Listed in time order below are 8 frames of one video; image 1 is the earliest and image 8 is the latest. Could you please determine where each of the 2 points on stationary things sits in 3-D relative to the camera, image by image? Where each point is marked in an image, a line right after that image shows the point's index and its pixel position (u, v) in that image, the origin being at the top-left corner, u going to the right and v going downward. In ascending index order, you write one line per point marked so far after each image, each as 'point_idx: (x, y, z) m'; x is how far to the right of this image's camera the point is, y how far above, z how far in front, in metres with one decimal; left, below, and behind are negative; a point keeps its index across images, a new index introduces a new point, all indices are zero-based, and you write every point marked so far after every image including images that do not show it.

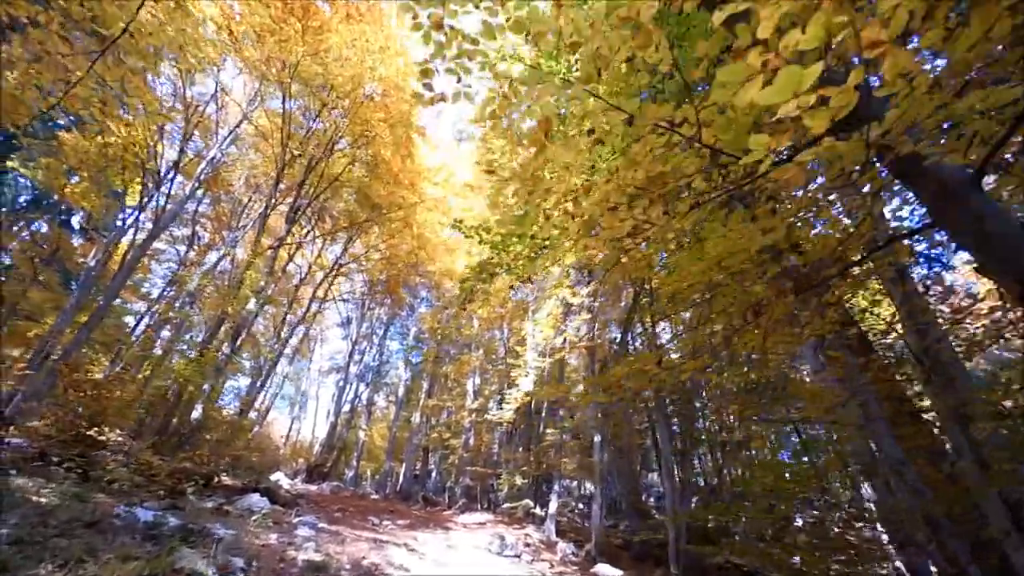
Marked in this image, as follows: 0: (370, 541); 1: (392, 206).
0: (-2.6, -4.6, +8.0) m
1: (-2.9, +2.1, +10.6) m
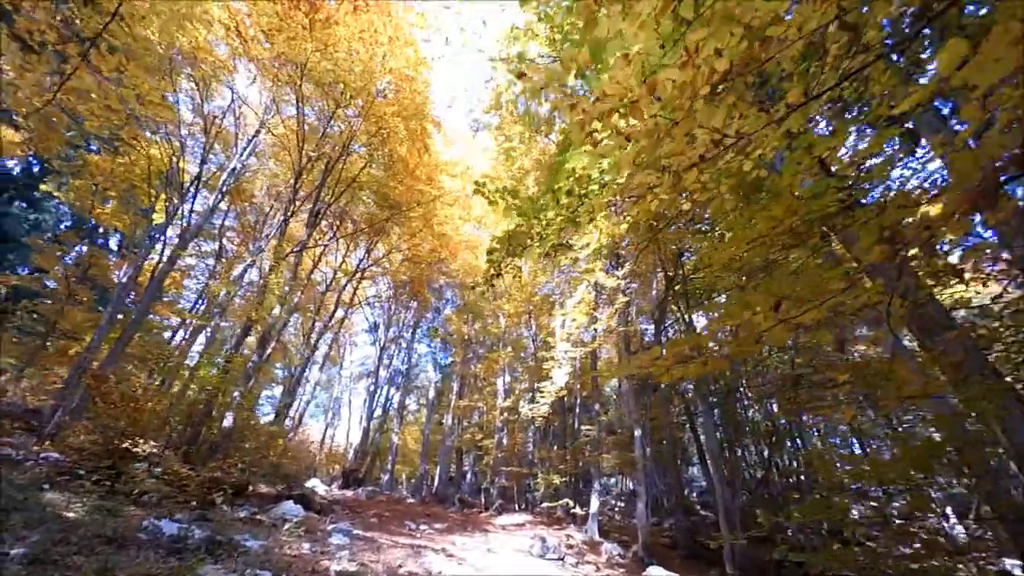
0: (-1.9, -4.6, +7.8) m
1: (-2.4, +2.1, +10.4) m
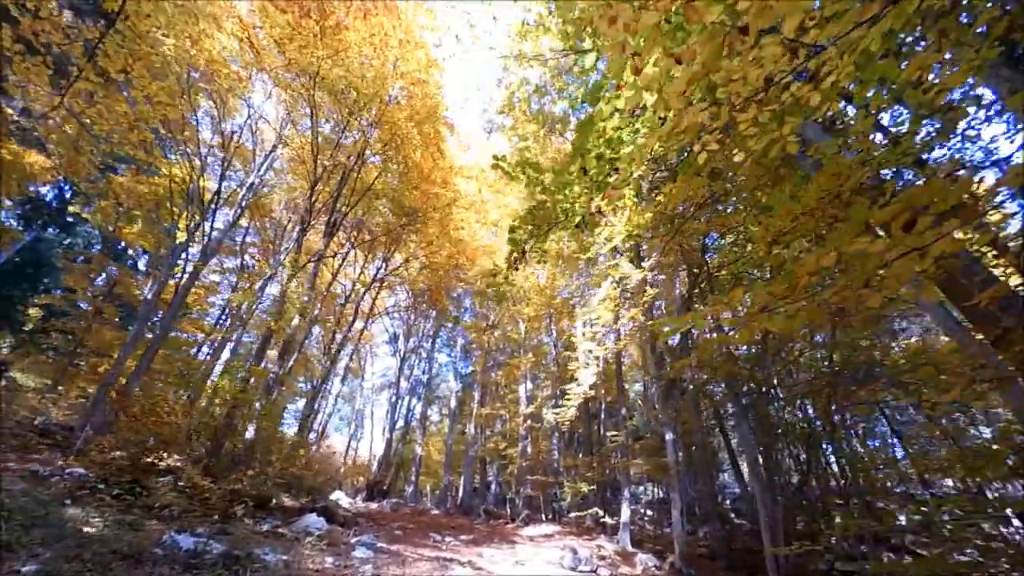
0: (-1.4, -4.7, +7.6) m
1: (-2.0, +1.9, +10.4) m
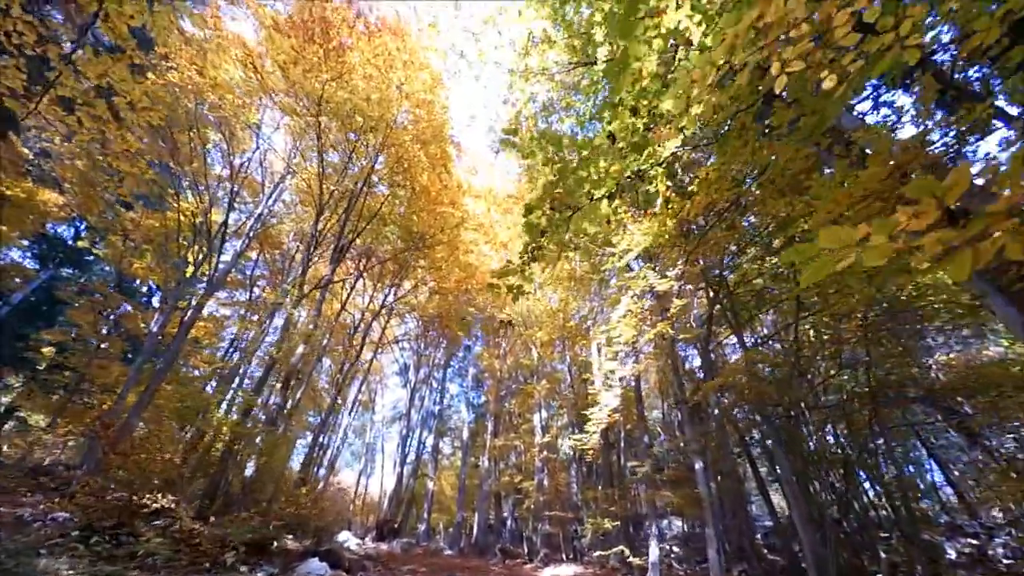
0: (-1.1, -5.1, +7.0) m
1: (-1.8, +1.3, +10.2) m
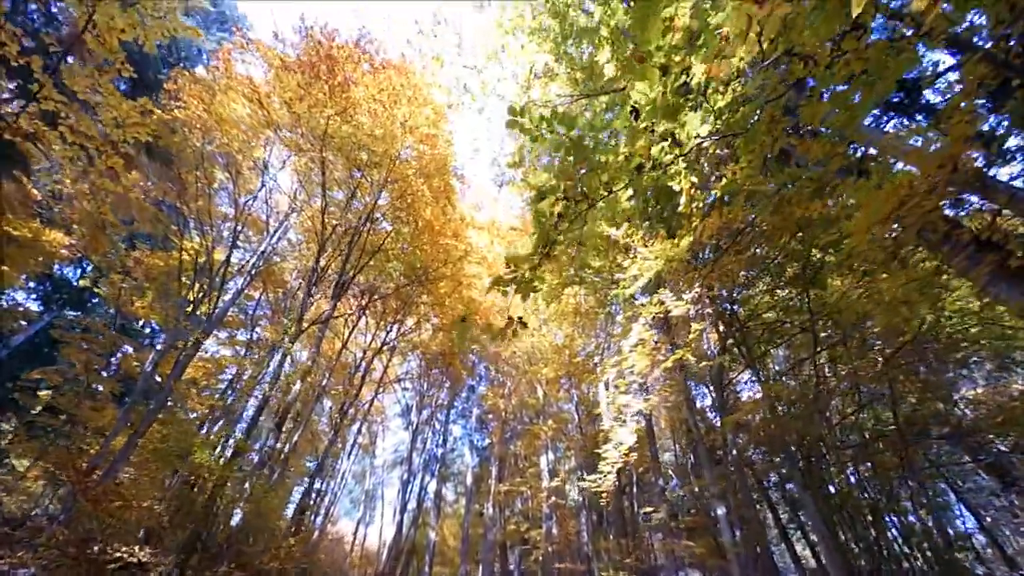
0: (-0.9, -5.6, +6.3) m
1: (-1.7, +0.5, +10.1) m
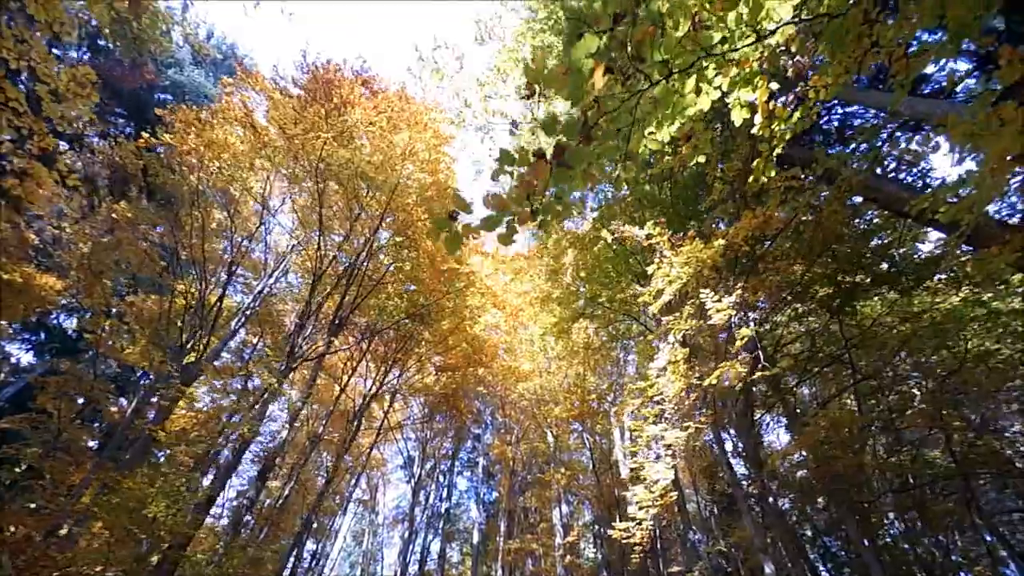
0: (-0.7, -5.9, +5.2) m
1: (-1.6, -0.3, +9.6) m
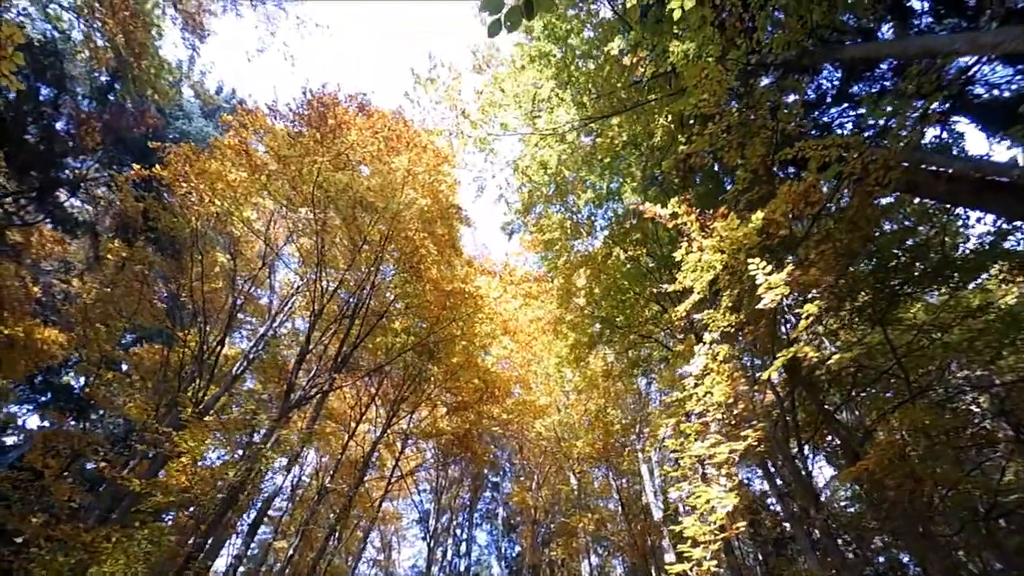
0: (-0.3, -6.1, +4.2) m
1: (-1.3, -1.0, +9.2) m
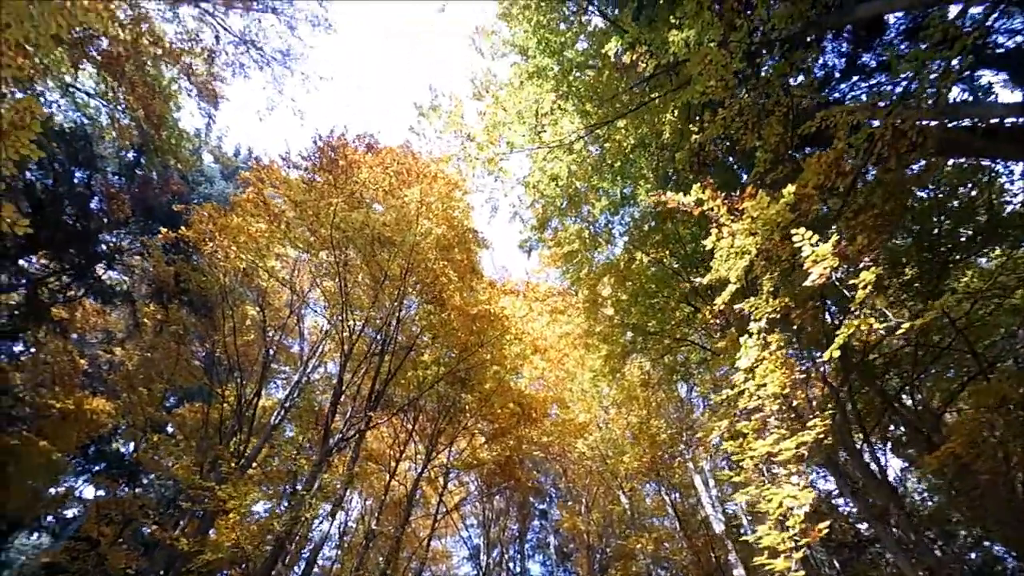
0: (+0.6, -6.2, +3.7) m
1: (-0.7, -1.5, +9.1) m
